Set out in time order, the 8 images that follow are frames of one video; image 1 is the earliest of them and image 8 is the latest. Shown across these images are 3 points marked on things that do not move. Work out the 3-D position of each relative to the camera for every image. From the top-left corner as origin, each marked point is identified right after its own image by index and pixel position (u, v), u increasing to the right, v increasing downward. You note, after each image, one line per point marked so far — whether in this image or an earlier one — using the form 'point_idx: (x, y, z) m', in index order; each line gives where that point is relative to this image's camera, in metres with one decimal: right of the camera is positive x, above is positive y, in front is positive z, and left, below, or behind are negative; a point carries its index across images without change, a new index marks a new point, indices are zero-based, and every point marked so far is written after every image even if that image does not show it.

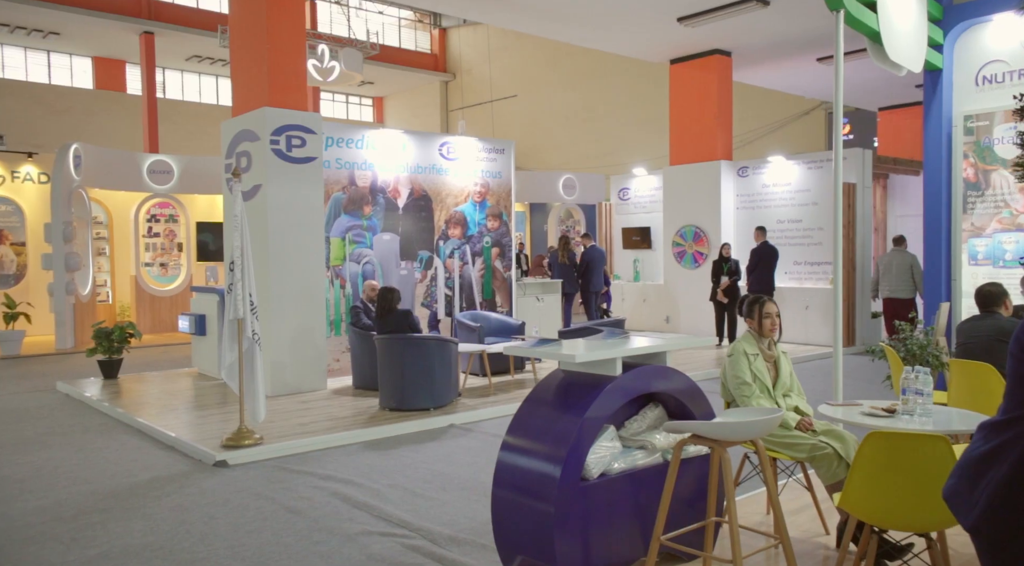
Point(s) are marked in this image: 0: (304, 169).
0: (-1.8, +1.0, +7.6) m
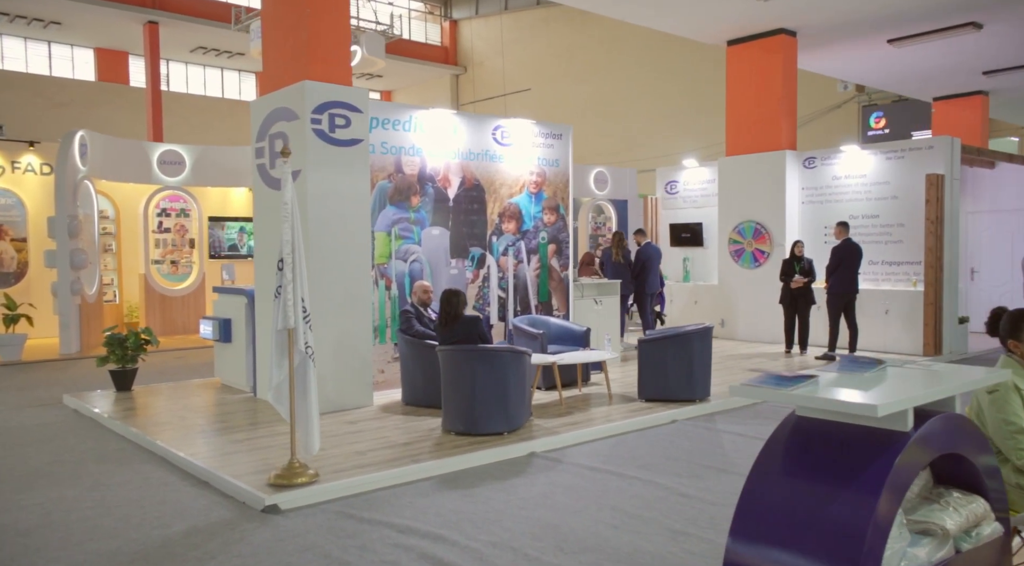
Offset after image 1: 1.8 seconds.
0: (-1.3, +1.0, +6.6) m
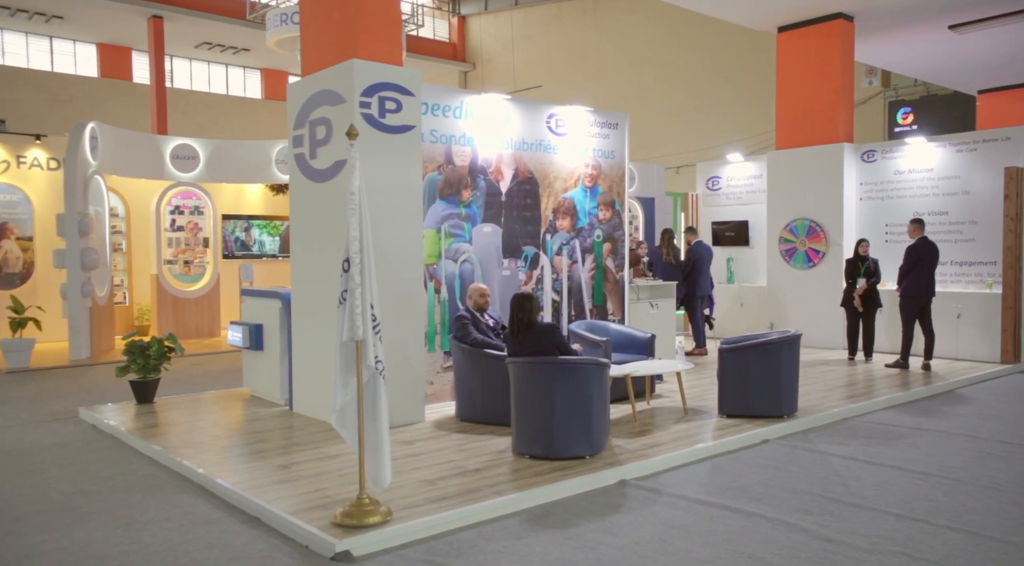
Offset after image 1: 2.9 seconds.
0: (-0.8, +1.0, +5.9) m
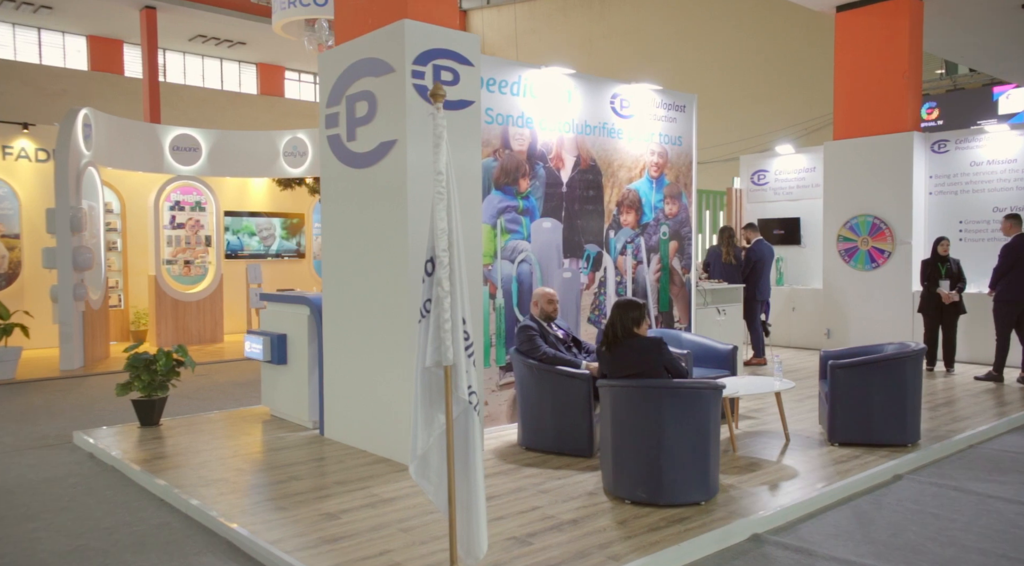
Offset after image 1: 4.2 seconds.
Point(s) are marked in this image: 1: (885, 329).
0: (-0.3, +1.0, +5.0) m
1: (+4.2, -0.5, +9.4) m
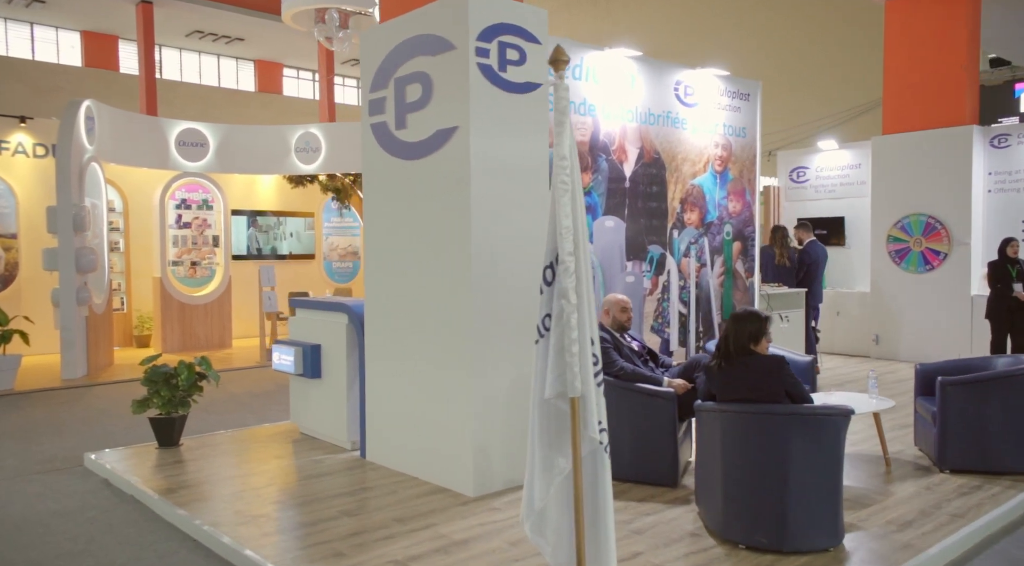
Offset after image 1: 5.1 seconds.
0: (+0.1, +0.9, +4.4) m
1: (+4.6, -0.6, +8.9) m
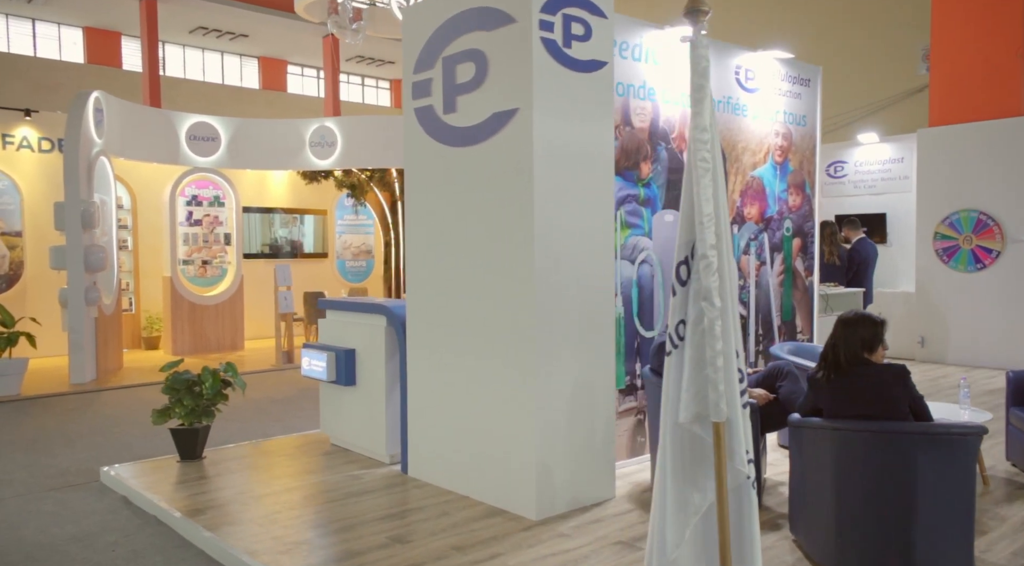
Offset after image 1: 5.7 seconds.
0: (+0.4, +0.9, +4.0) m
1: (+4.9, -0.5, +8.5) m
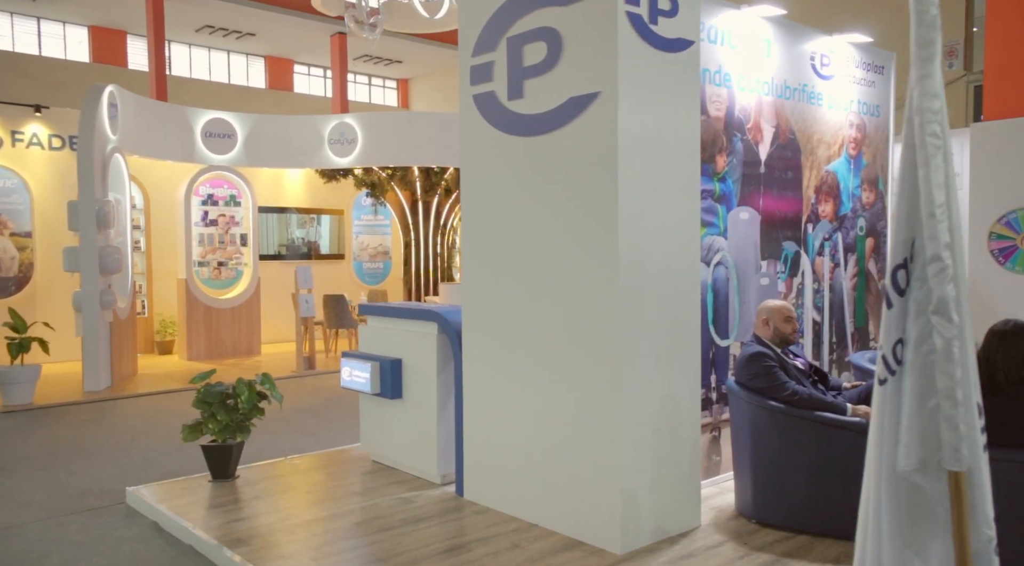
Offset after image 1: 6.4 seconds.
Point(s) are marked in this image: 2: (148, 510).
0: (+0.7, +0.9, +3.6) m
1: (+5.2, -0.6, +8.1) m
2: (-1.8, -1.2, +4.2) m
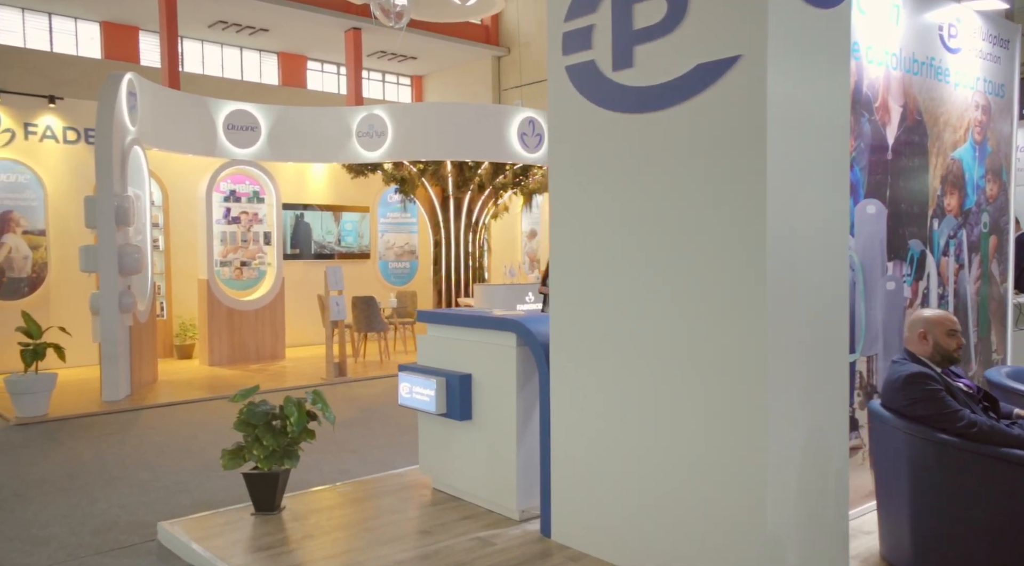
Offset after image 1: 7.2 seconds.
0: (+1.1, +0.9, +2.9) m
1: (+5.7, -0.6, +7.4) m
2: (-1.4, -1.2, +3.6) m
